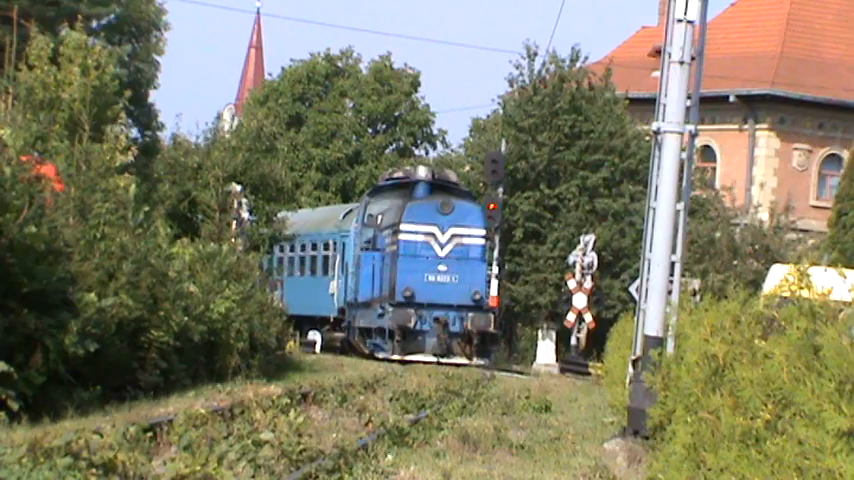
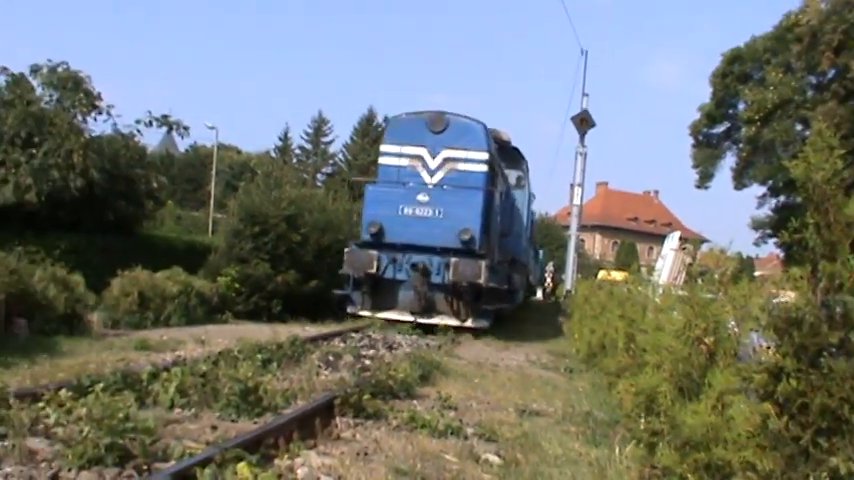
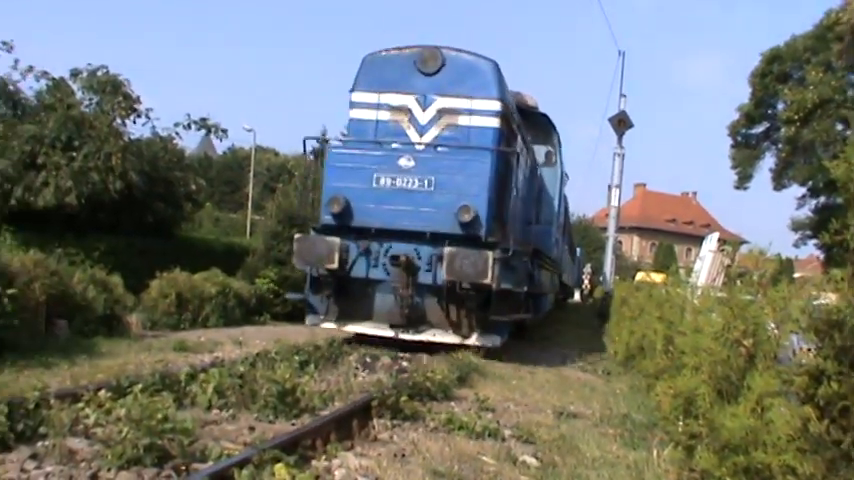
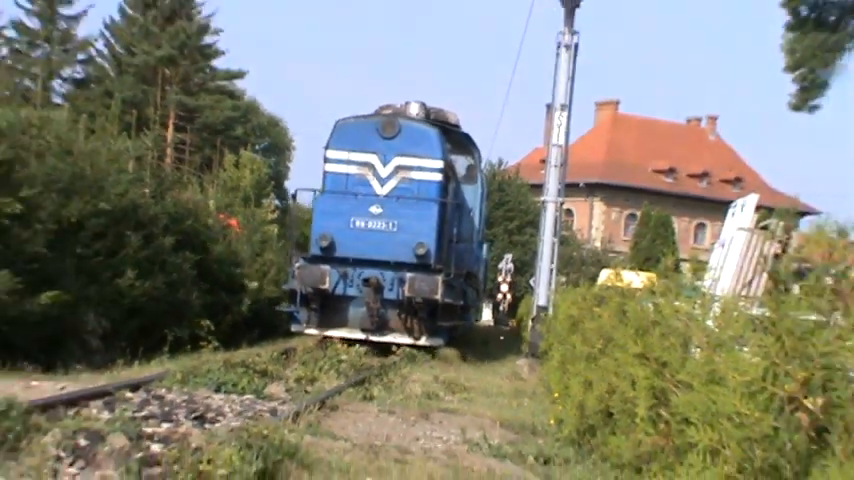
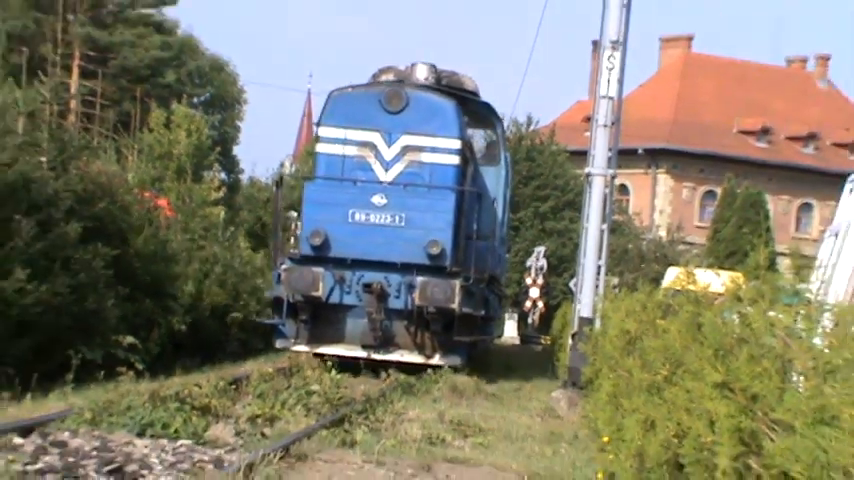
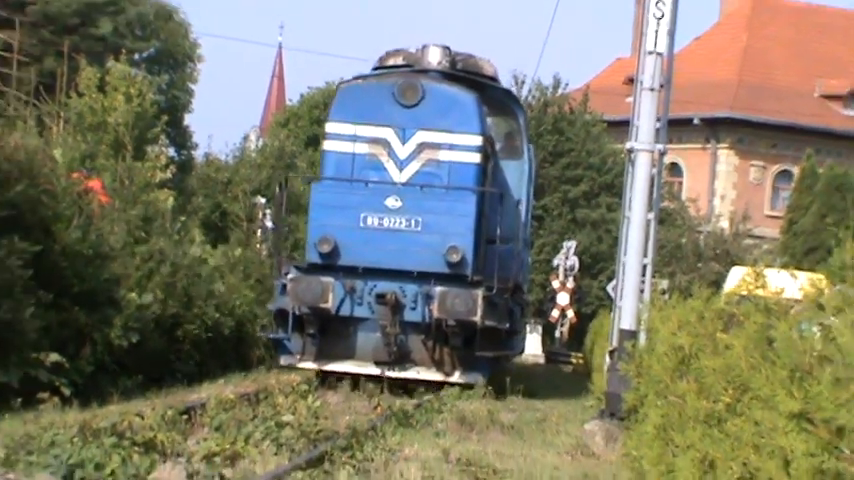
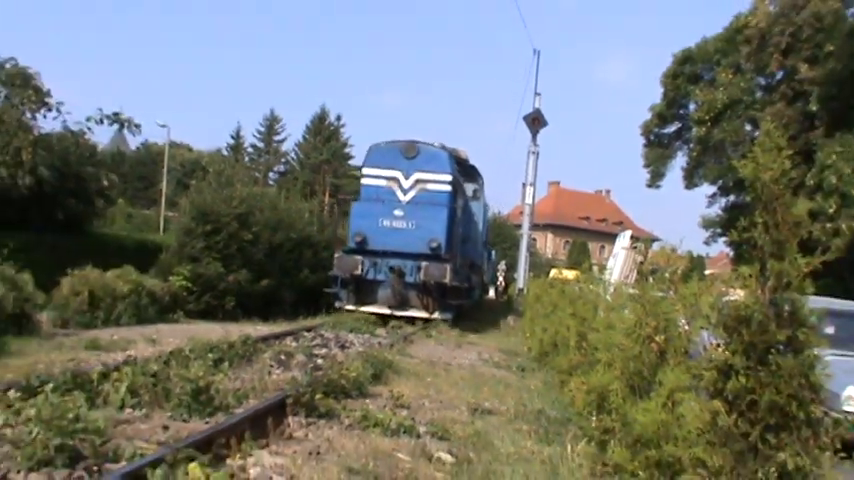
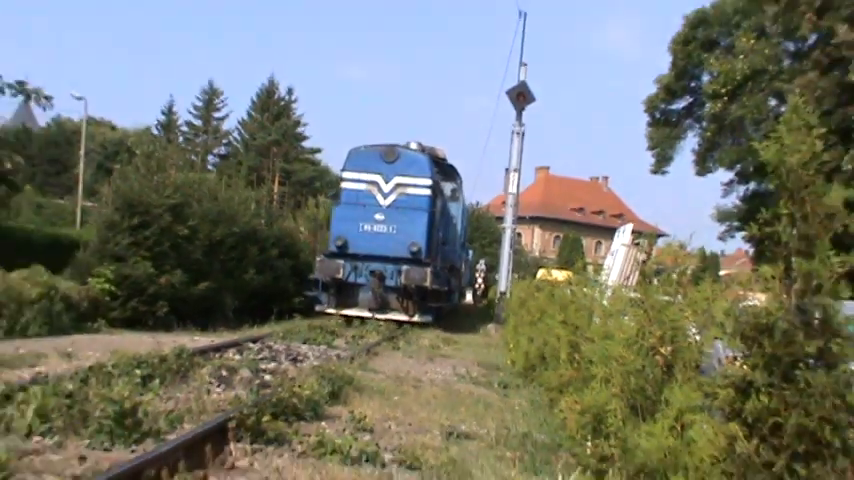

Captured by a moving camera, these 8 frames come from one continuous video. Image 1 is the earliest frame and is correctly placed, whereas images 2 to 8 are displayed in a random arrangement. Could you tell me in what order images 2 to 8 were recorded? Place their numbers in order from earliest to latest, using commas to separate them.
6, 5, 4, 8, 7, 2, 3
